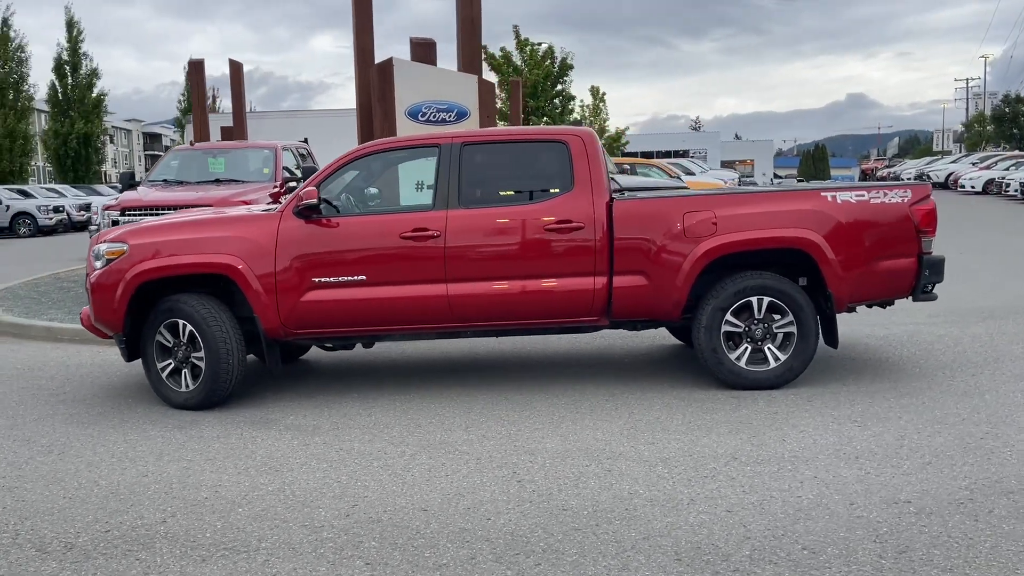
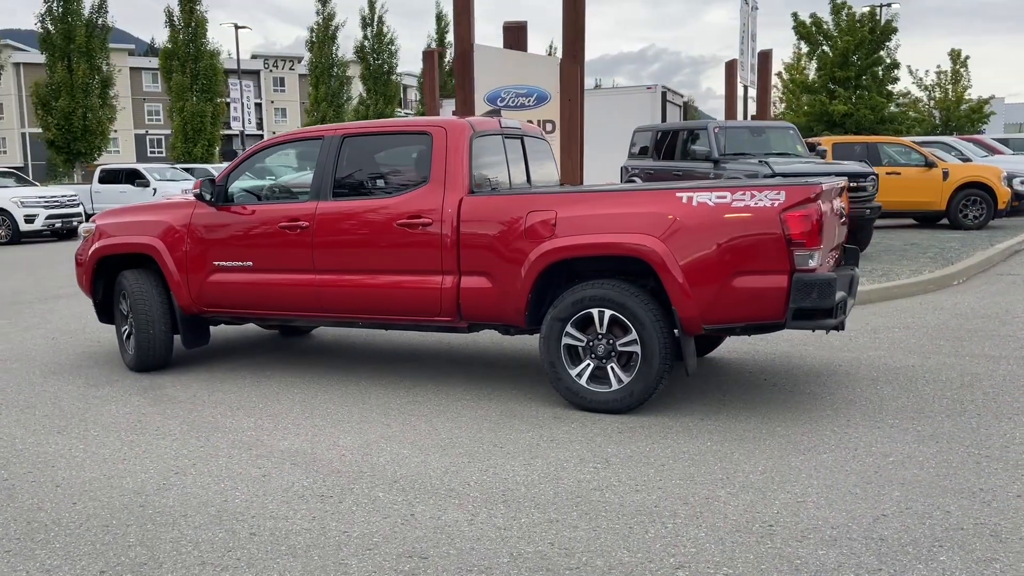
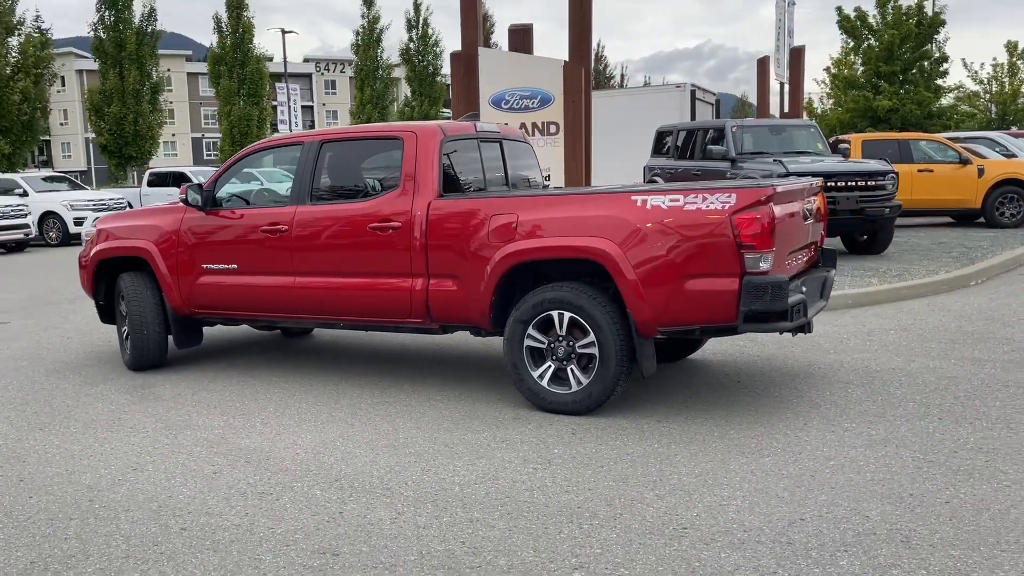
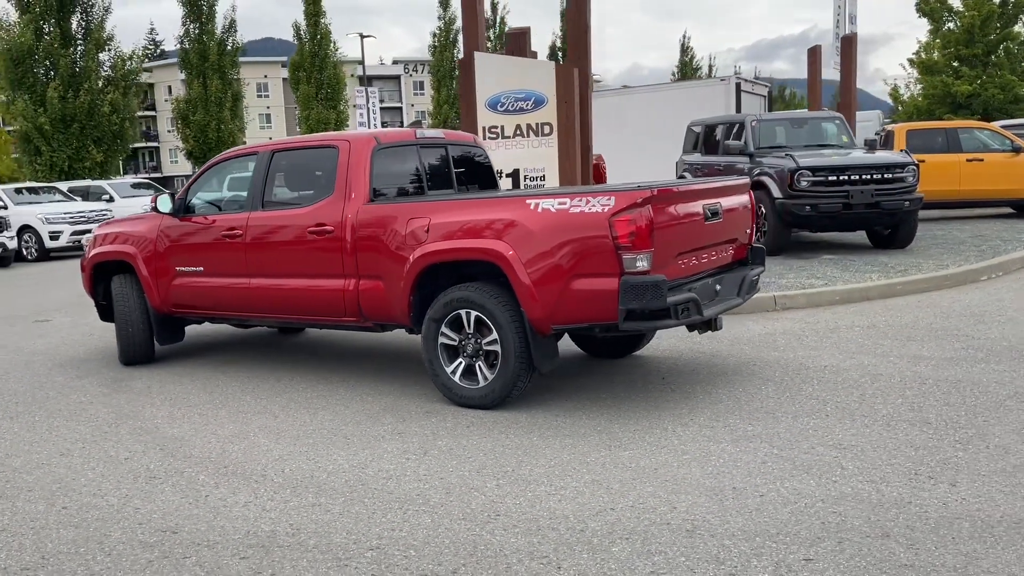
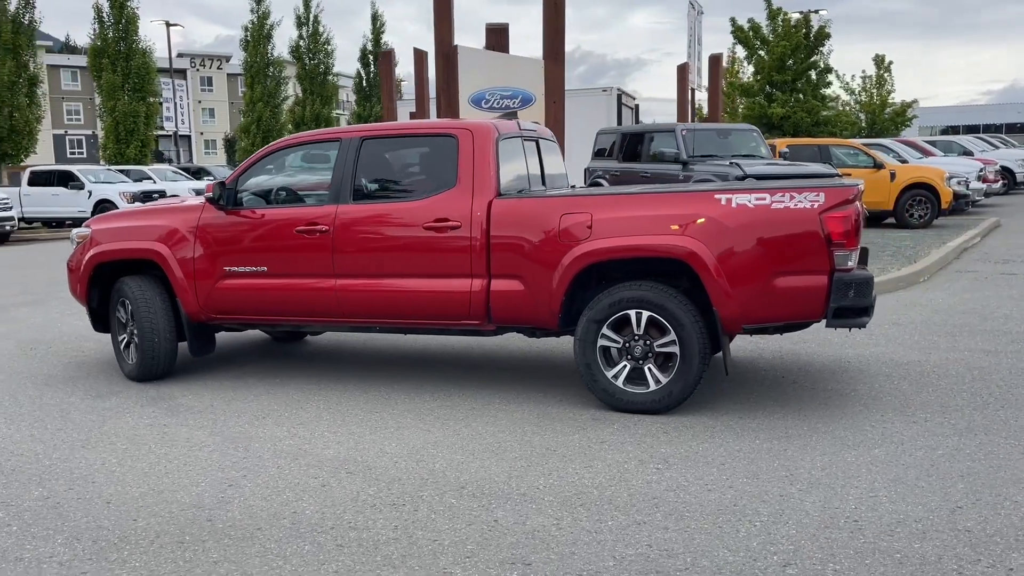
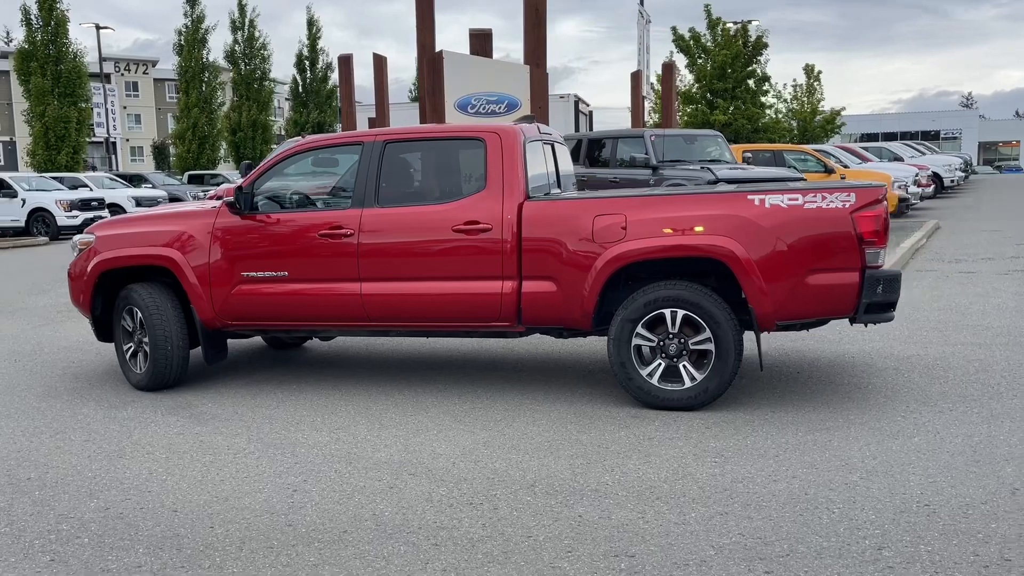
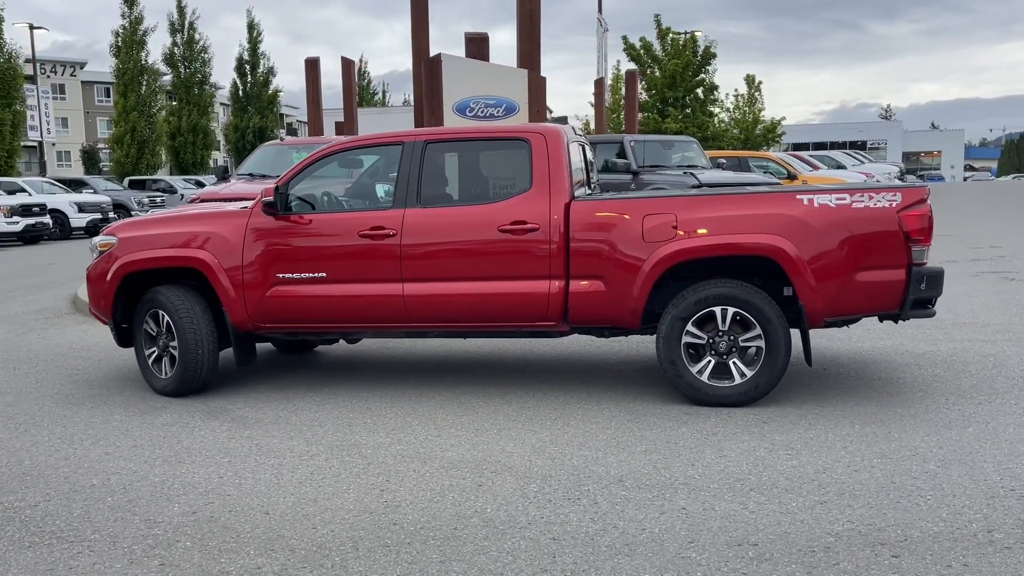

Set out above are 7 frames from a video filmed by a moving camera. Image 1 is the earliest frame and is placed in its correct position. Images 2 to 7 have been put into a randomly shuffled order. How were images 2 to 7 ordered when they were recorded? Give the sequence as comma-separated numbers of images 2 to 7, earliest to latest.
7, 6, 5, 2, 3, 4
